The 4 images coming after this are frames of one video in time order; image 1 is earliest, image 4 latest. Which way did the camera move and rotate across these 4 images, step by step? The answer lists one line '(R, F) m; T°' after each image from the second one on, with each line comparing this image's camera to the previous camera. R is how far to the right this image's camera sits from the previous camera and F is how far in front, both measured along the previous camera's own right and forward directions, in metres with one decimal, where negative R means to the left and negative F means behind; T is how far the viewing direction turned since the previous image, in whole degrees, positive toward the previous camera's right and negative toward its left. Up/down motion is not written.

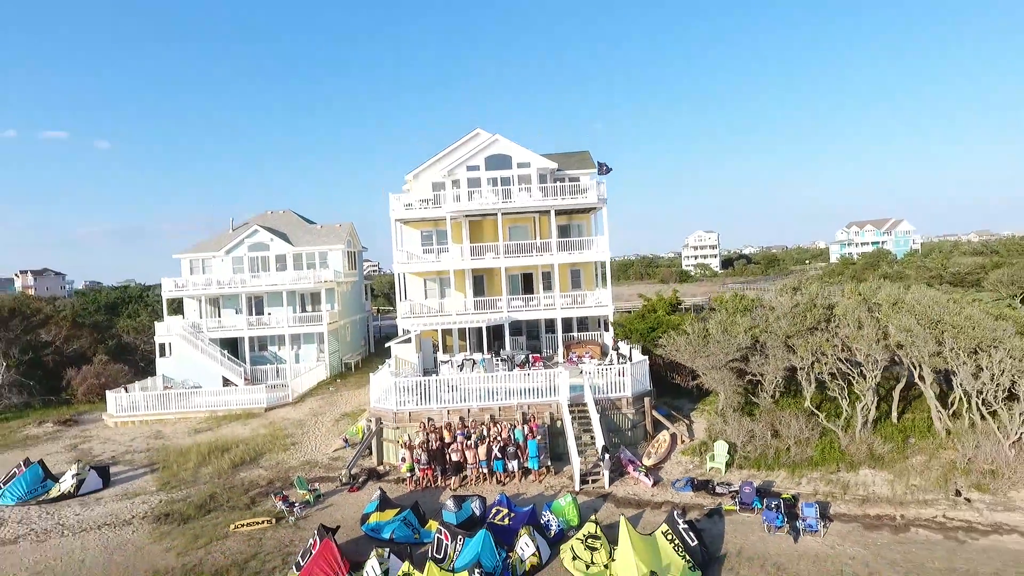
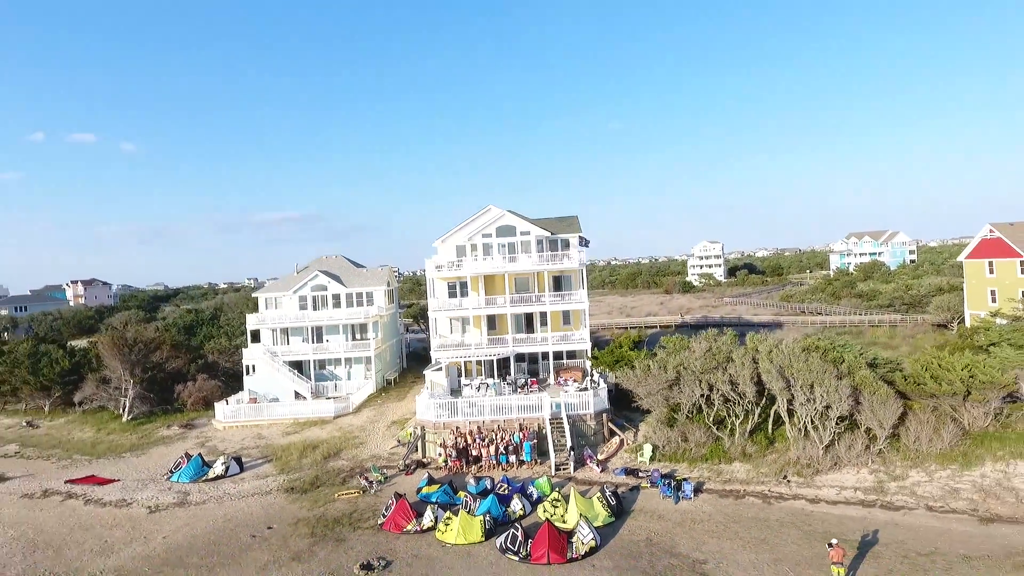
(+0.7, -7.0) m; -2°
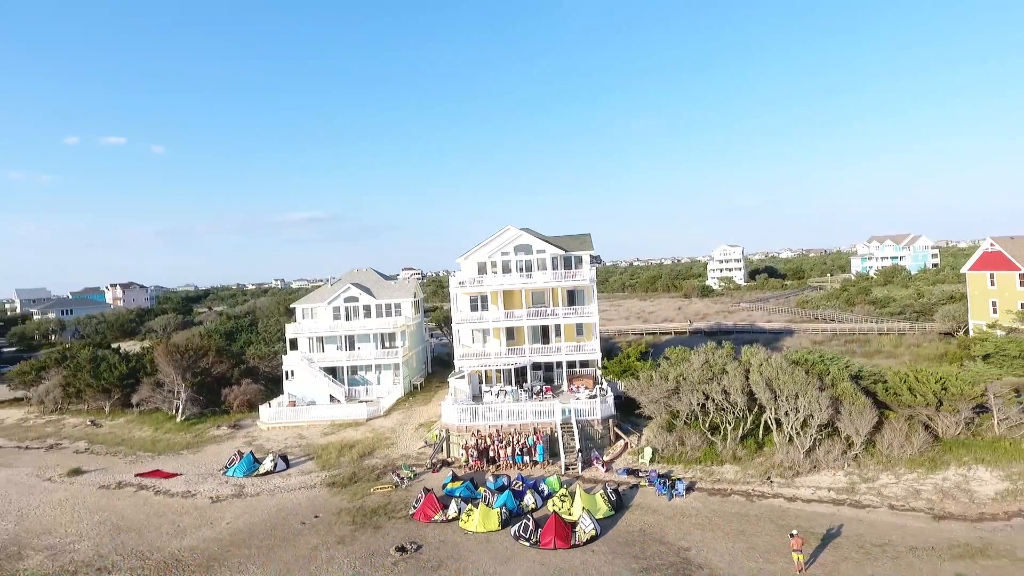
(+0.3, -2.5) m; -2°
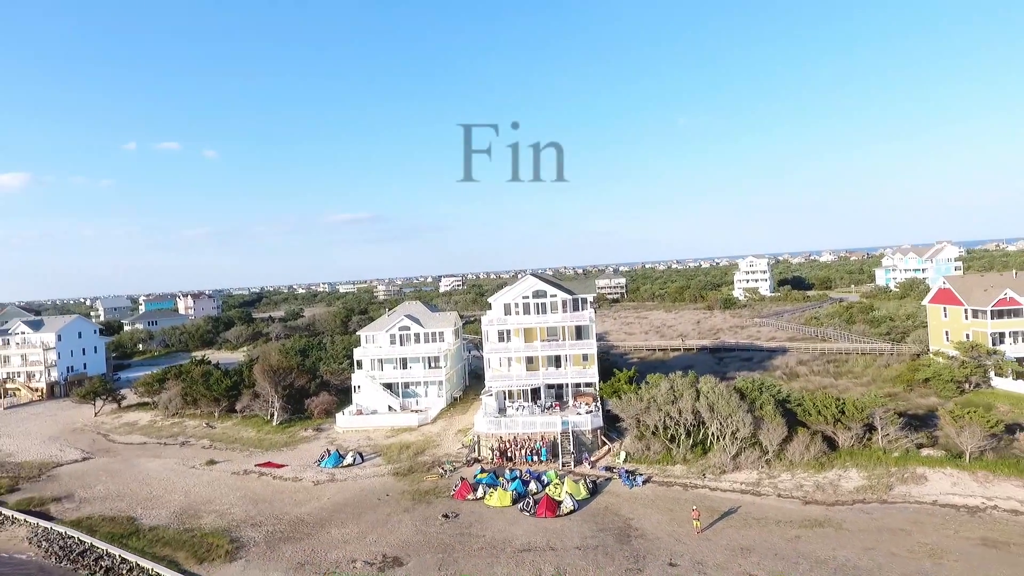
(+1.6, -8.6) m; -4°
